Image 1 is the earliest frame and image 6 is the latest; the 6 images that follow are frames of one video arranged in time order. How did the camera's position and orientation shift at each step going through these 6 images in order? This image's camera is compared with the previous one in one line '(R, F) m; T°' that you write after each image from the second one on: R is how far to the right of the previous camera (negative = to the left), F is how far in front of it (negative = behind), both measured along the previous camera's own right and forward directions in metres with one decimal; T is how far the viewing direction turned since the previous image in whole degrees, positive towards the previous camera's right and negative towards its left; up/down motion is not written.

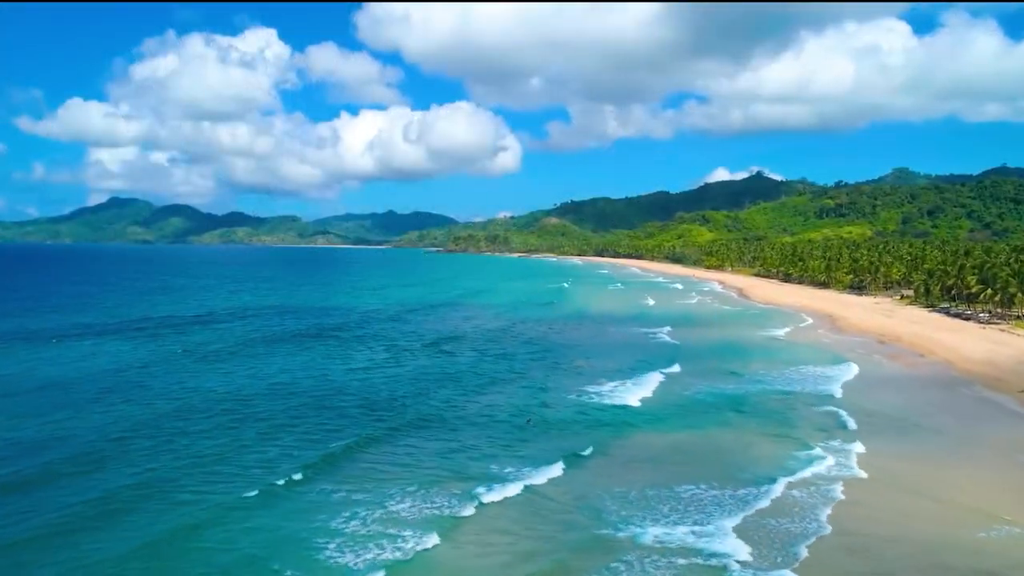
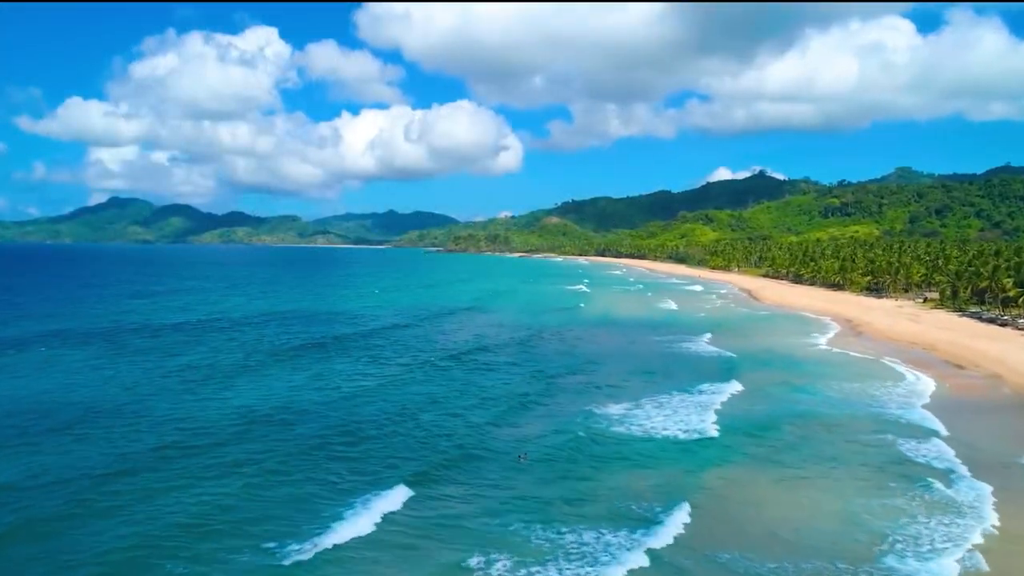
(0.0, +3.2) m; 0°
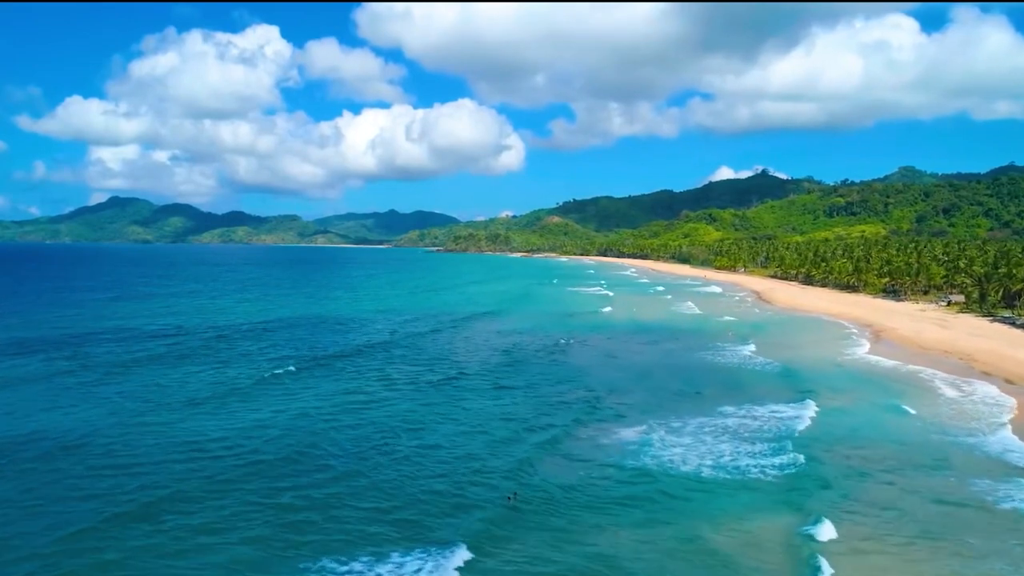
(+0.2, +3.3) m; 0°
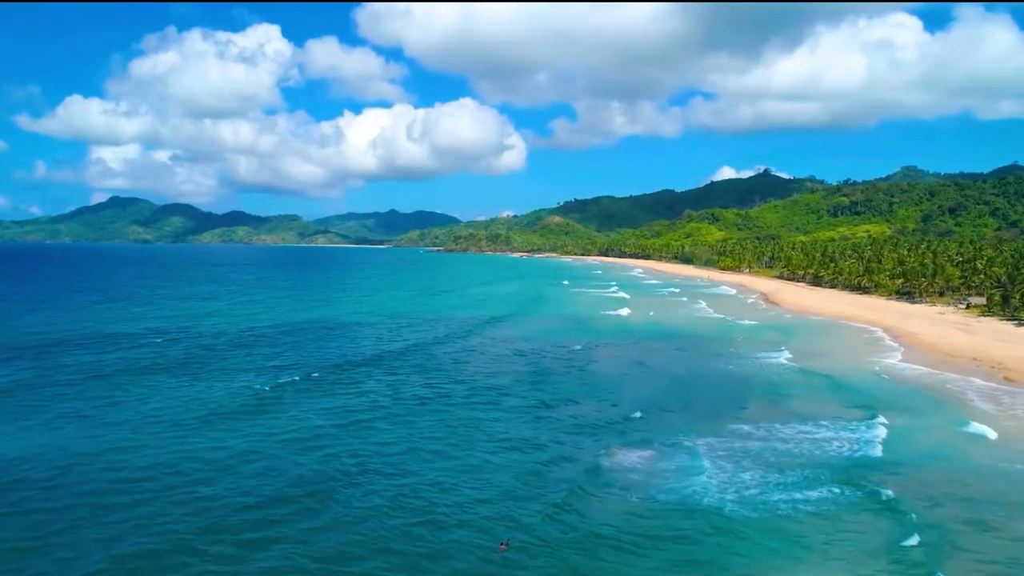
(+0.1, +2.3) m; 0°
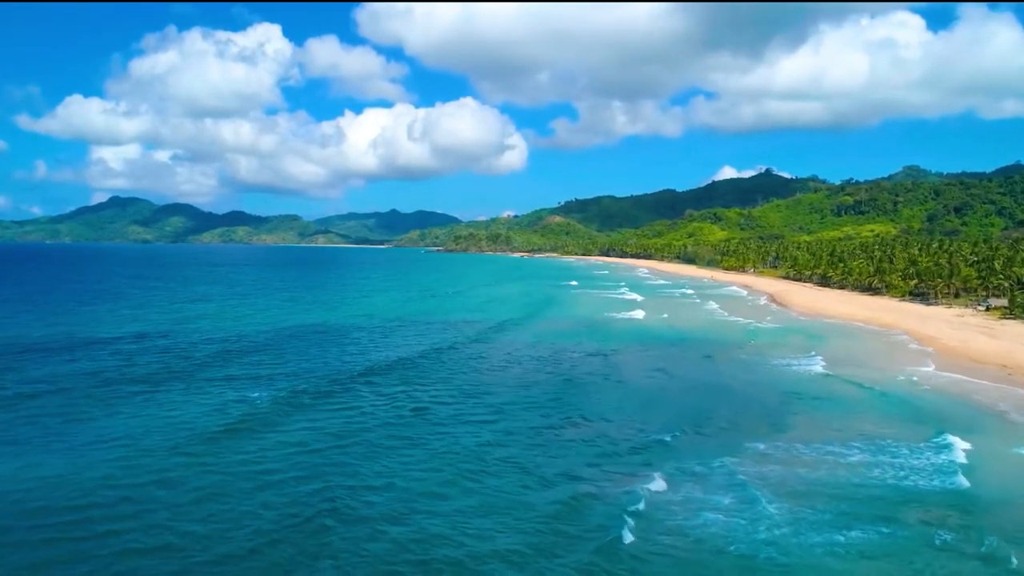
(0.0, +2.0) m; 0°
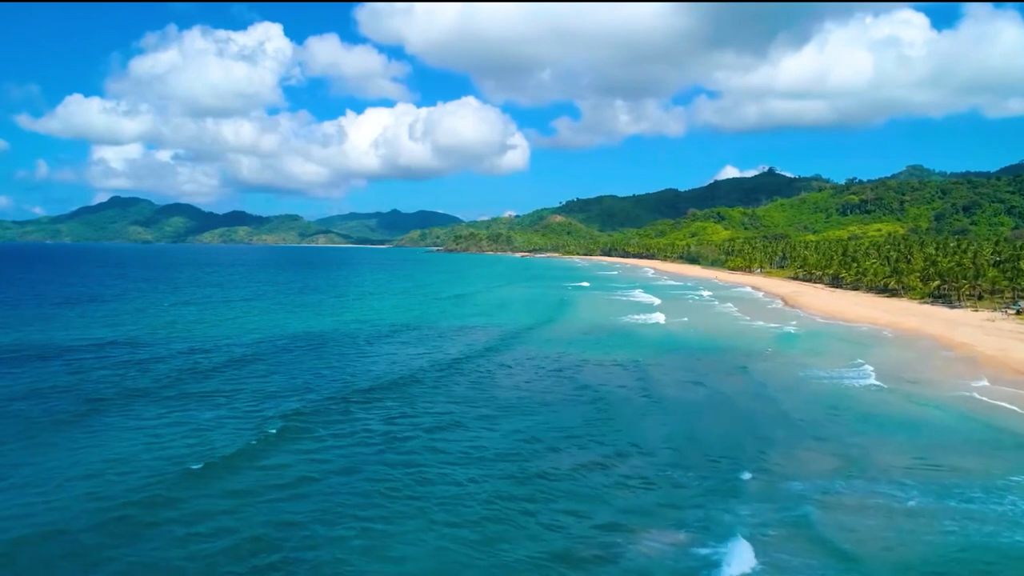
(0.0, +2.8) m; 0°
